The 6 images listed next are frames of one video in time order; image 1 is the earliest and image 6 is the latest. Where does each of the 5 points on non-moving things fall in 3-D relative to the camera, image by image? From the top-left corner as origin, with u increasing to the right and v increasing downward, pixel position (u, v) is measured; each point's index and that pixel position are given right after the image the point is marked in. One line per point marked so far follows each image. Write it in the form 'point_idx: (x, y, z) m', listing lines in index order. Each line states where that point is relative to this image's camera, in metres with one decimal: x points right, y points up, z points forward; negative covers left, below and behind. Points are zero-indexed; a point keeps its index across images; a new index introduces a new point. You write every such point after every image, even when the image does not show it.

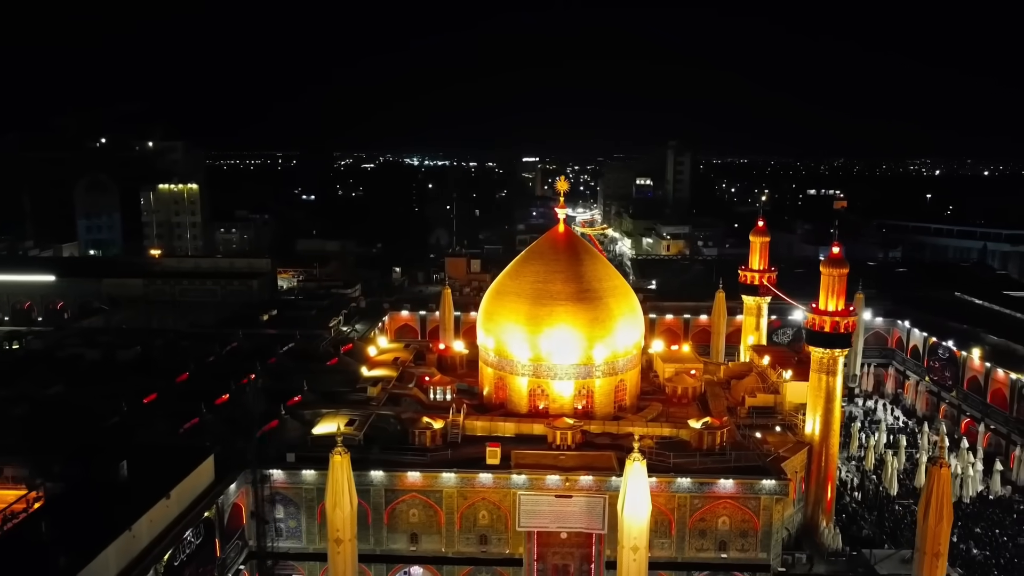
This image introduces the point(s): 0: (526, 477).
0: (+0.3, -3.6, +14.5) m
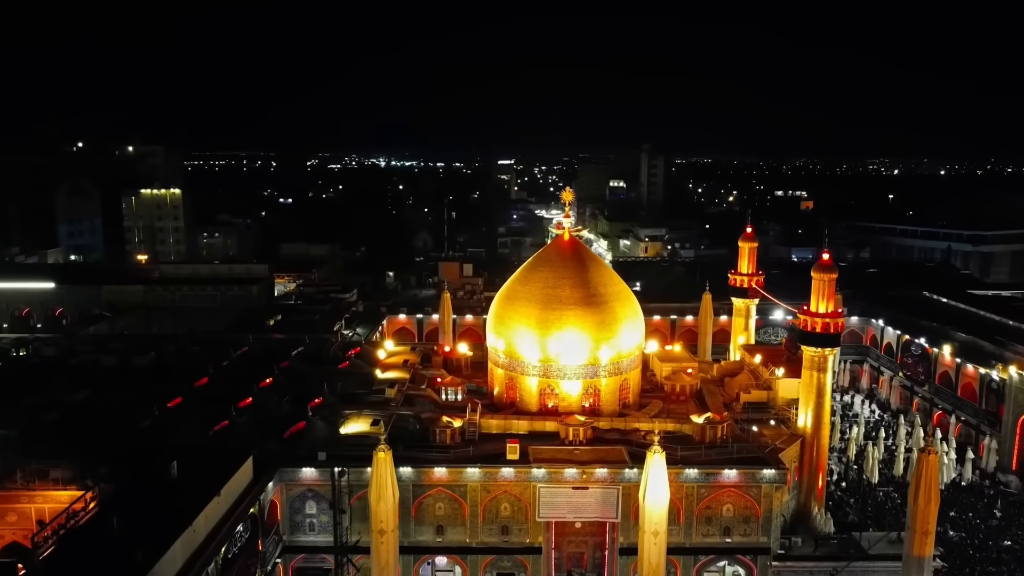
0: (+0.7, -3.7, +15.5) m
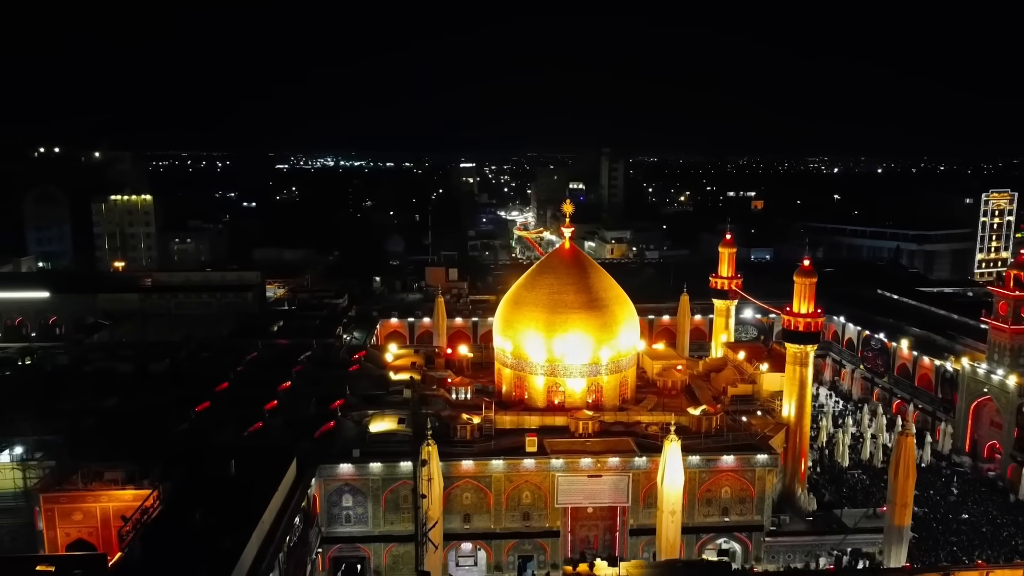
0: (+1.1, -3.9, +17.0) m
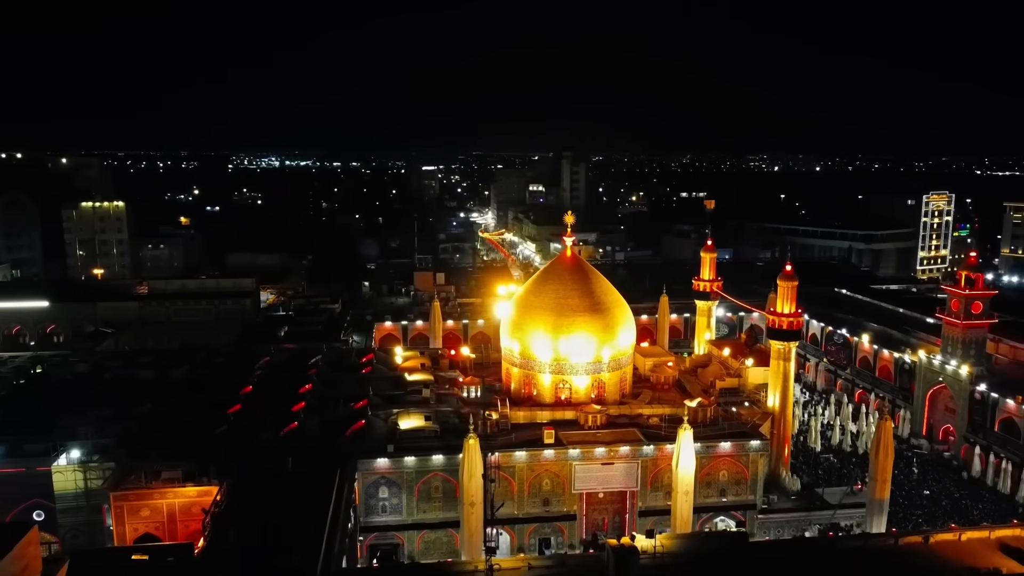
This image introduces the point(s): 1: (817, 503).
0: (+1.6, -4.0, +18.7) m
1: (+7.9, -5.6, +19.6) m
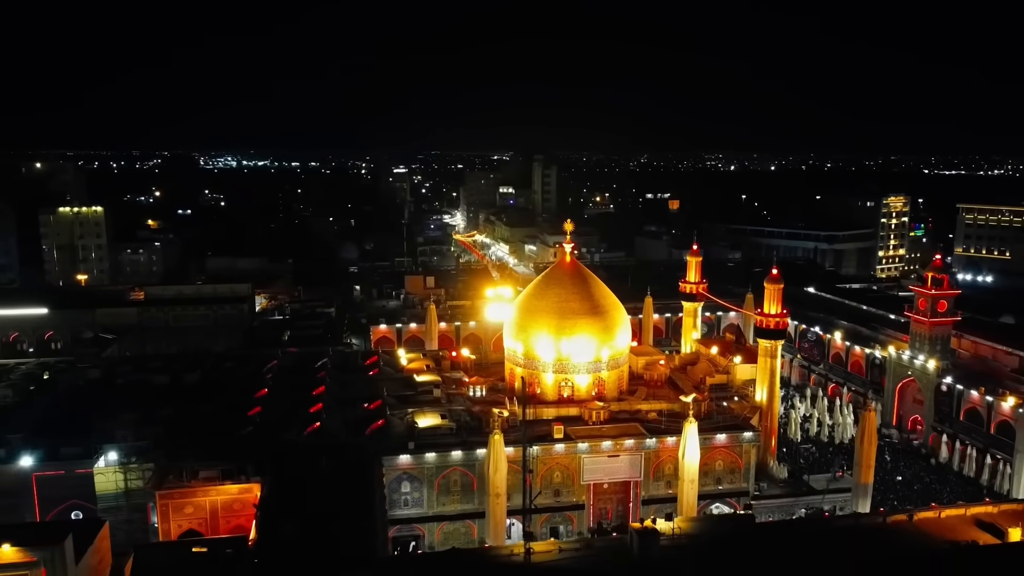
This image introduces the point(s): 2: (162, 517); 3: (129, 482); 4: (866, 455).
0: (+2.0, -4.1, +20.0) m
1: (+8.2, -5.6, +21.2) m
2: (-7.7, -5.1, +16.8) m
3: (-8.6, -4.4, +17.1) m
4: (+8.7, -4.1, +18.7) m
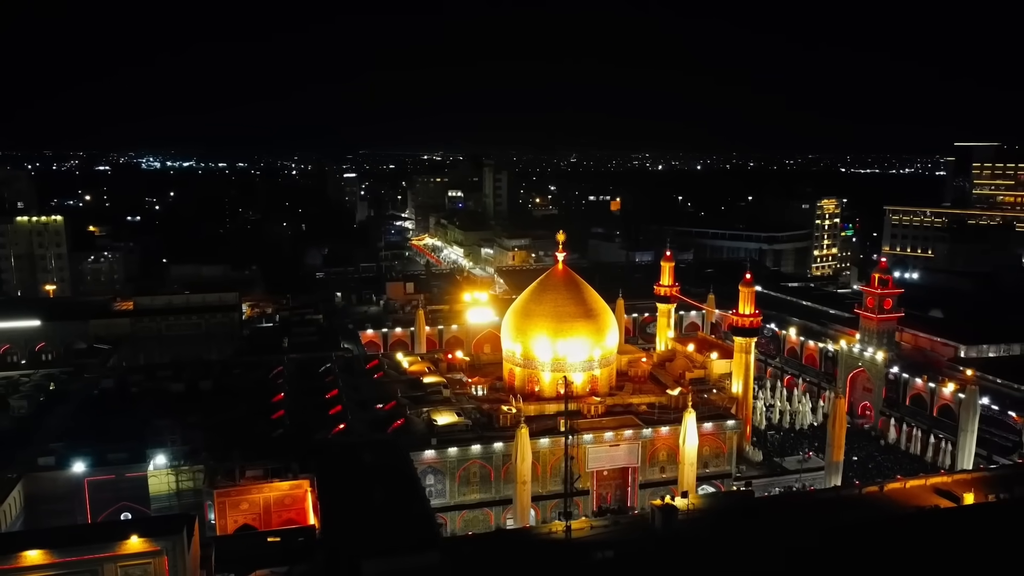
0: (+2.3, -4.3, +22.0) m
1: (+8.4, -5.7, +23.8) m
2: (-7.1, -5.4, +18.0) m
3: (-8.0, -4.7, +18.3) m
4: (+9.1, -4.2, +21.4) m
